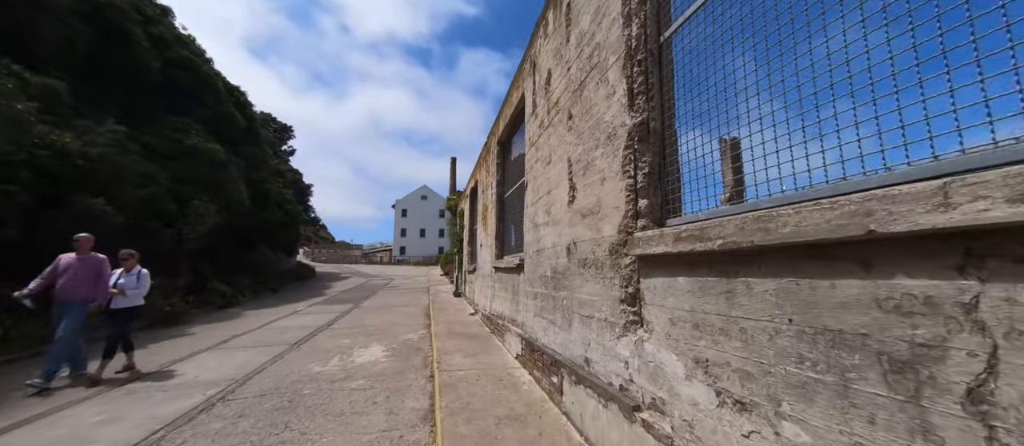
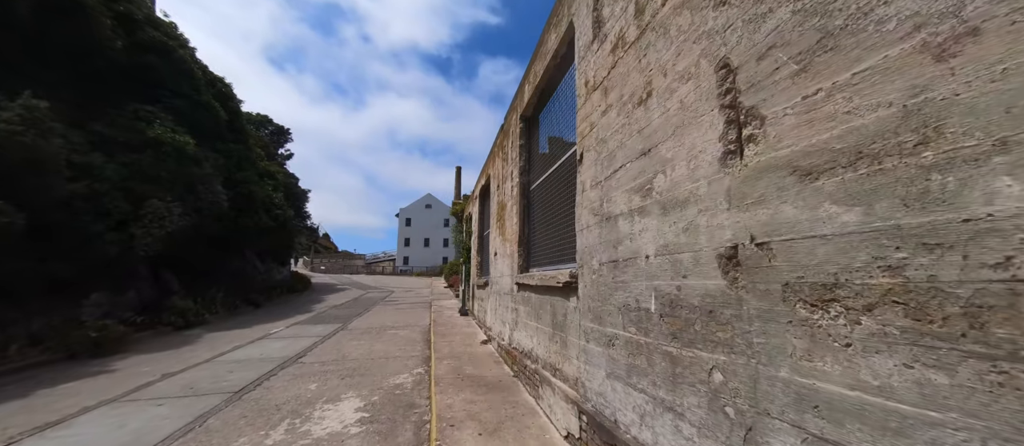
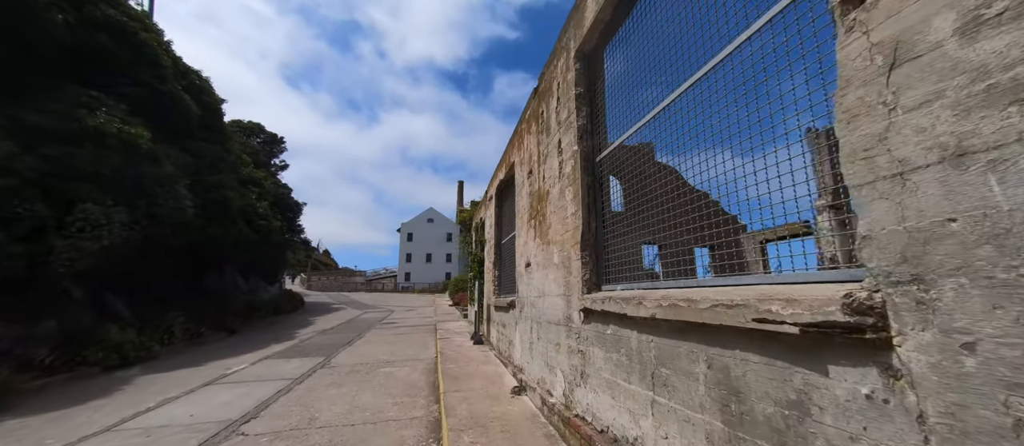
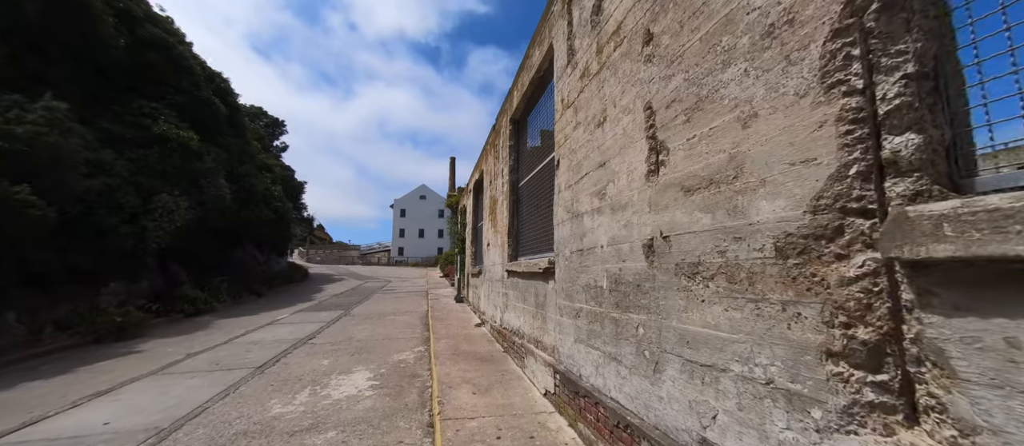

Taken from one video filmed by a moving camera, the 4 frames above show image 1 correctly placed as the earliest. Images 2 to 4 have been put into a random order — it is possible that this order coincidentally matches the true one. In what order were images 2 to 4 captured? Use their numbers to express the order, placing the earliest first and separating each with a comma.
4, 2, 3
